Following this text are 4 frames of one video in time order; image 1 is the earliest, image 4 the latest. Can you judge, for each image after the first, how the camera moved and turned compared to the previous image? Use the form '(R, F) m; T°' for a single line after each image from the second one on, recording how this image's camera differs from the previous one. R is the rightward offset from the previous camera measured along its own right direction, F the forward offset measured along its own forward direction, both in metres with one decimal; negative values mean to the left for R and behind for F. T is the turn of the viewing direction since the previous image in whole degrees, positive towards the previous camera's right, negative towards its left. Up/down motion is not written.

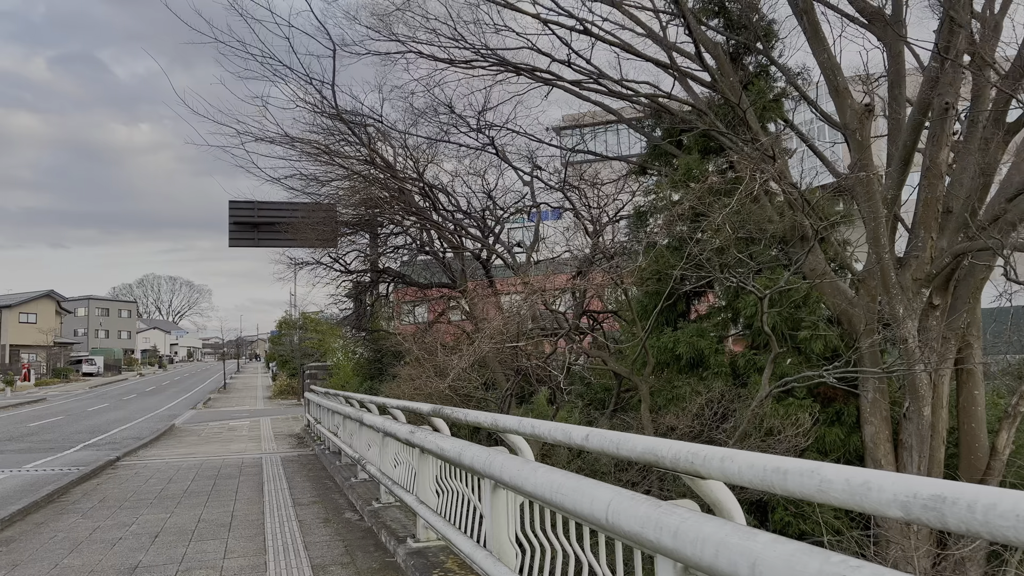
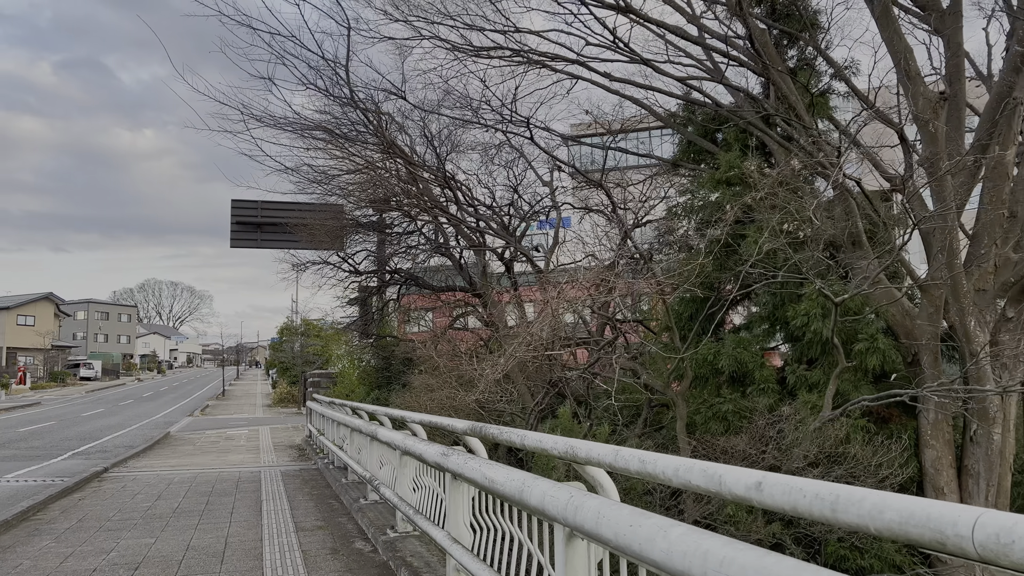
(-0.2, +0.7) m; 0°
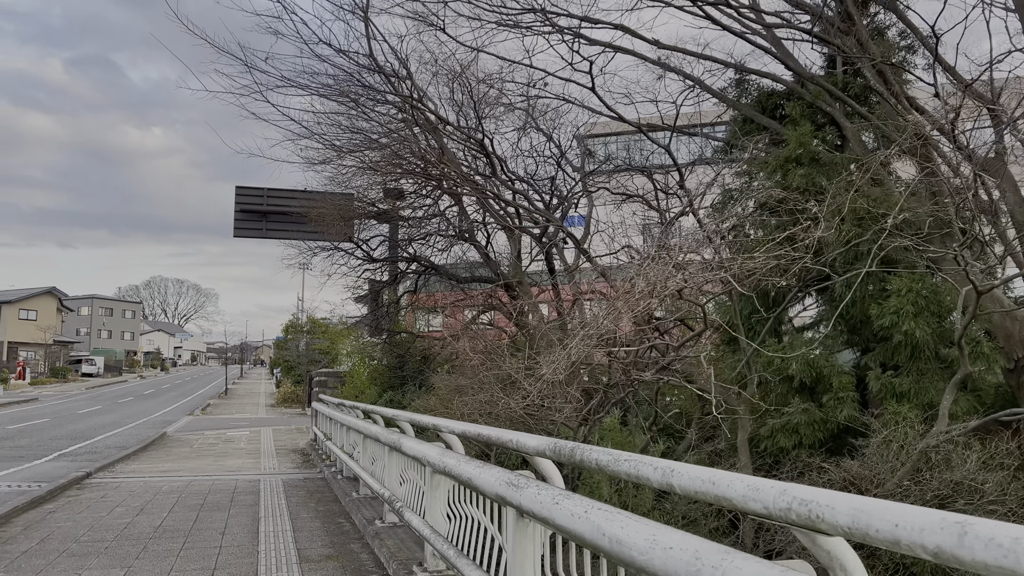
(-0.3, +1.0) m; 0°
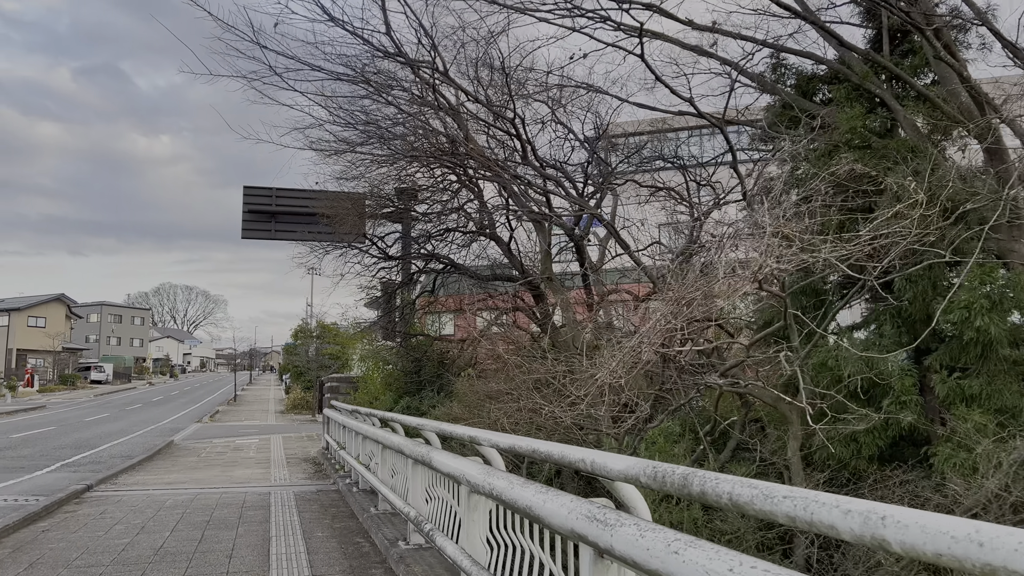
(-0.2, +0.5) m; -1°
